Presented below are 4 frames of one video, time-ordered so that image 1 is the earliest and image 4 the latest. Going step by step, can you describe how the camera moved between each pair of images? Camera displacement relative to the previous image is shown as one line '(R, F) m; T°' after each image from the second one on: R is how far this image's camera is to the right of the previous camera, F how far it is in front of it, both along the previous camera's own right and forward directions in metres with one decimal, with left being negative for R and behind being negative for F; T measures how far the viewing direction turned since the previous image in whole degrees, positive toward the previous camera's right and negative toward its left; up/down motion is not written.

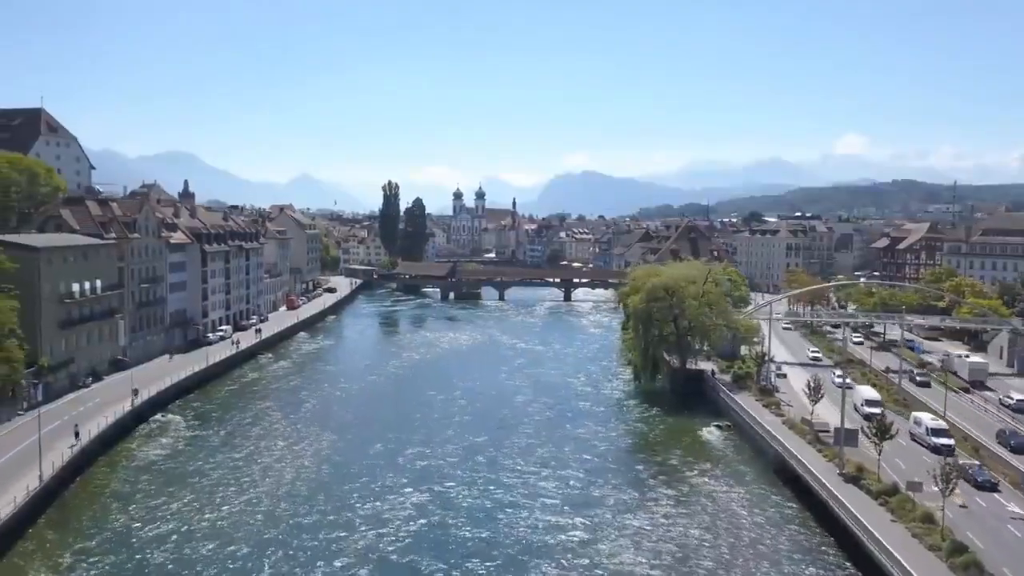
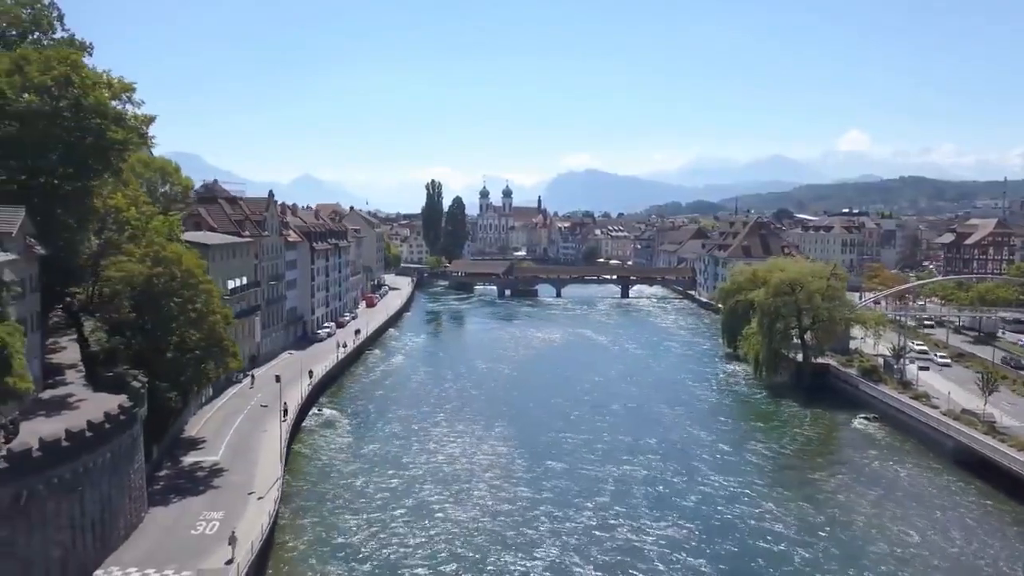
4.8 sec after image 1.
(-7.1, -0.6) m; 0°
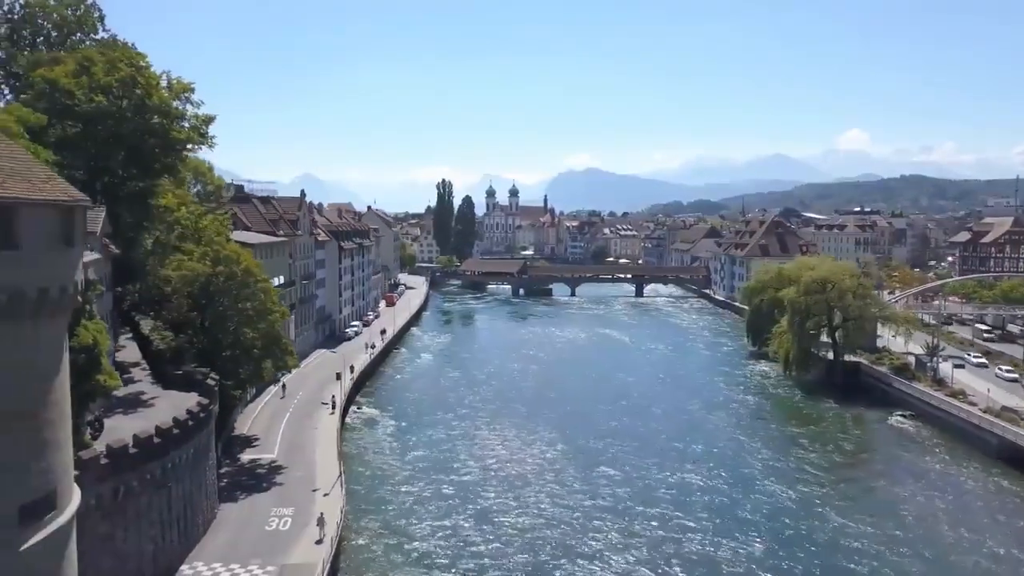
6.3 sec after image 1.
(-1.8, -0.2) m; 0°
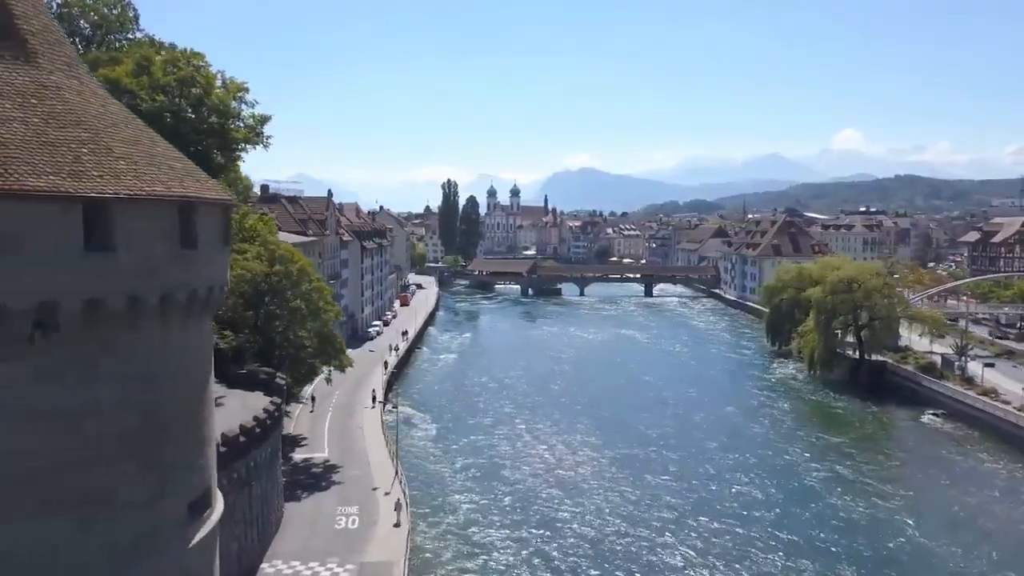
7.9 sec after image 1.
(-1.9, -0.1) m; 0°
